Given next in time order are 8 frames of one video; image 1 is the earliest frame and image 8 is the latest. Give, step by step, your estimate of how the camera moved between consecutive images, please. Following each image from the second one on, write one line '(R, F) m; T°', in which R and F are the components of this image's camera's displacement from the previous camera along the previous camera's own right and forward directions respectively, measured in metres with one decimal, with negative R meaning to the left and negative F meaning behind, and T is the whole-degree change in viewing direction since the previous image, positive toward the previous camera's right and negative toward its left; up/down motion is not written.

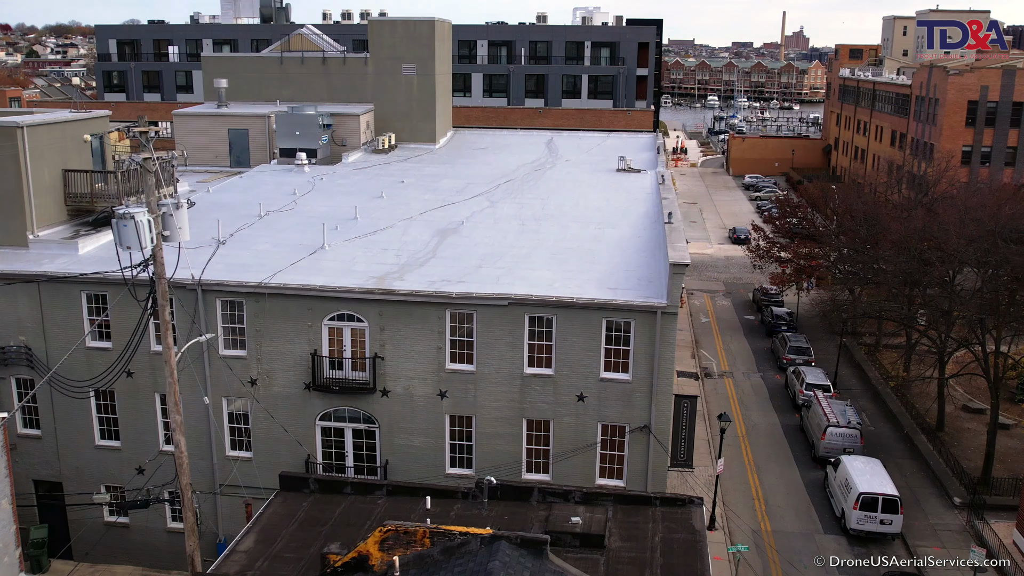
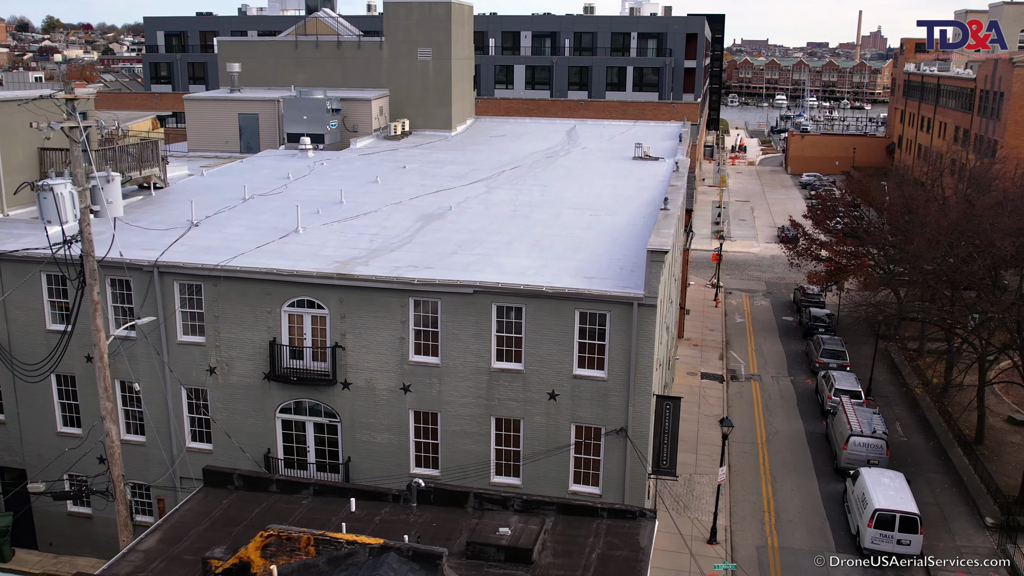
(+2.4, +1.9) m; -4°
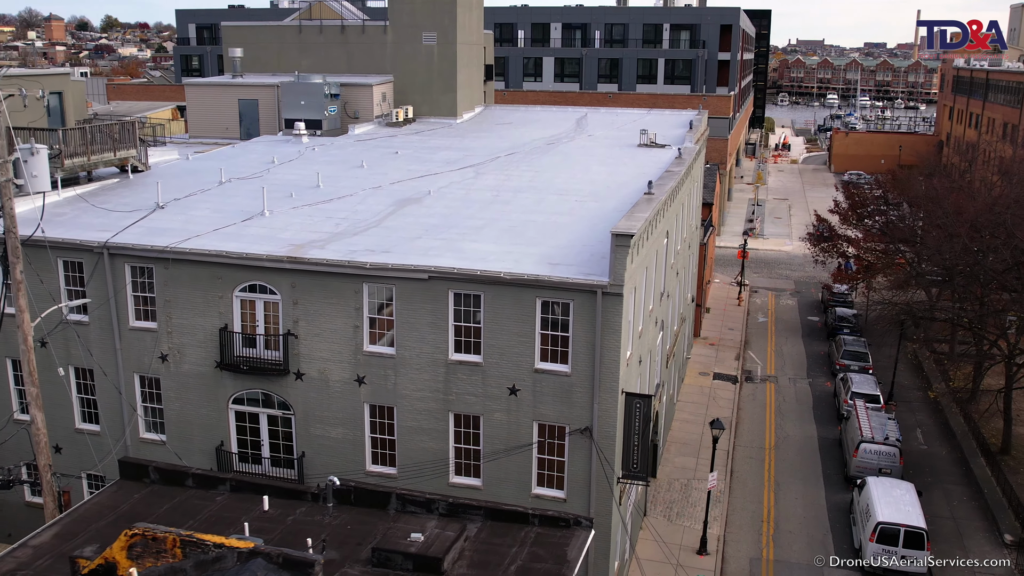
(+2.0, +1.6) m; -3°
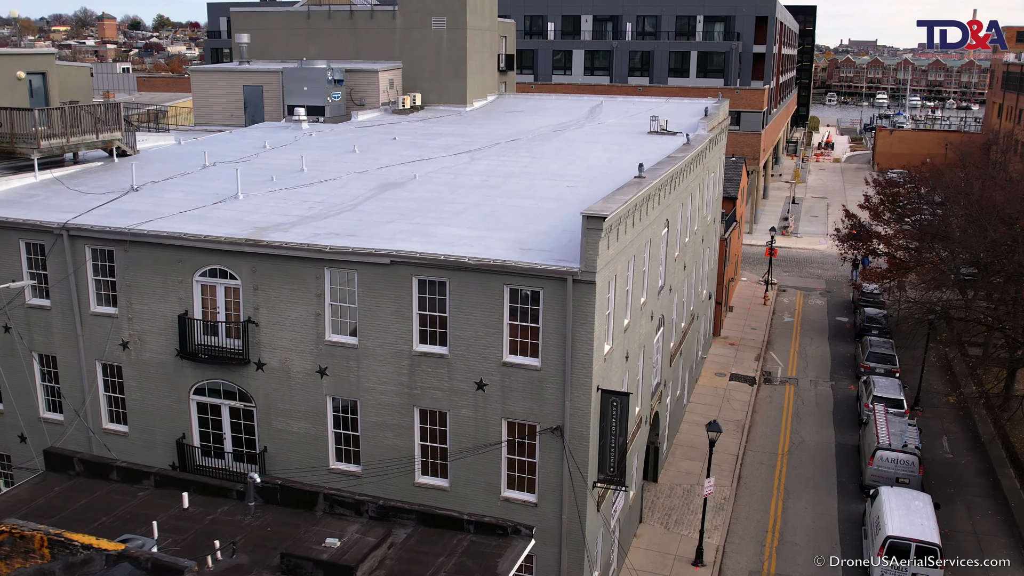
(+1.6, +1.5) m; -3°
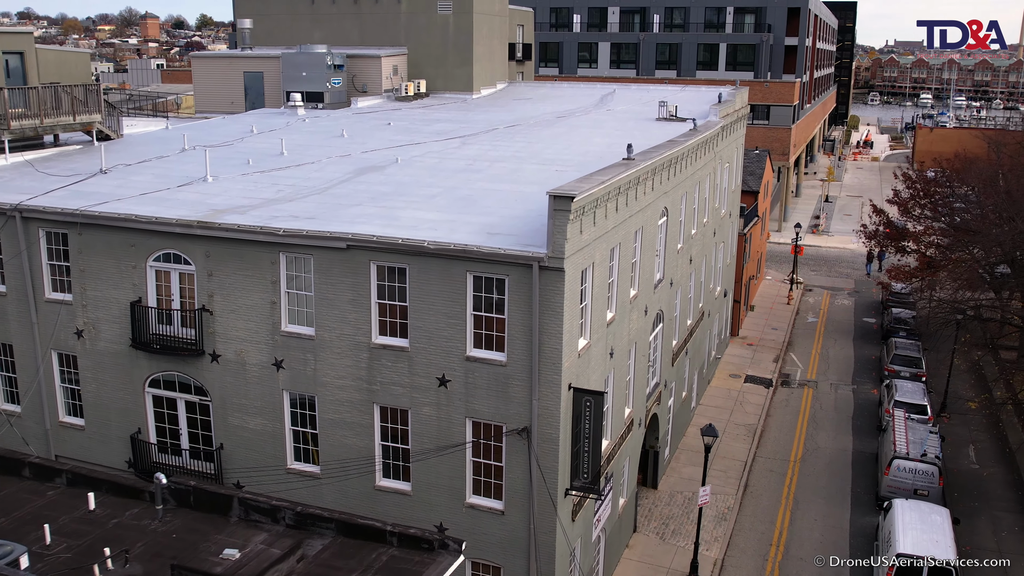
(+1.3, +1.6) m; -2°
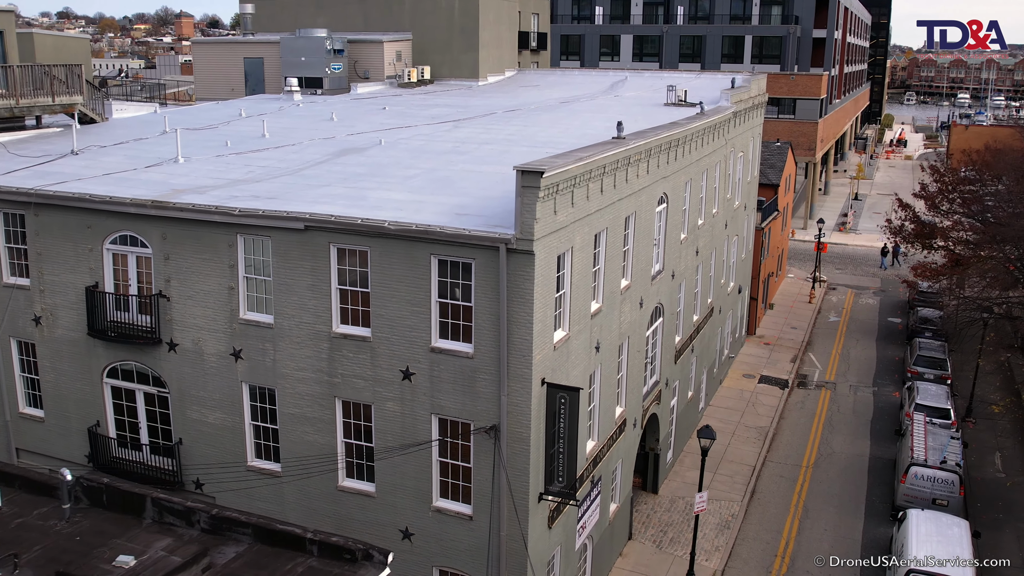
(+1.0, +1.4) m; -2°
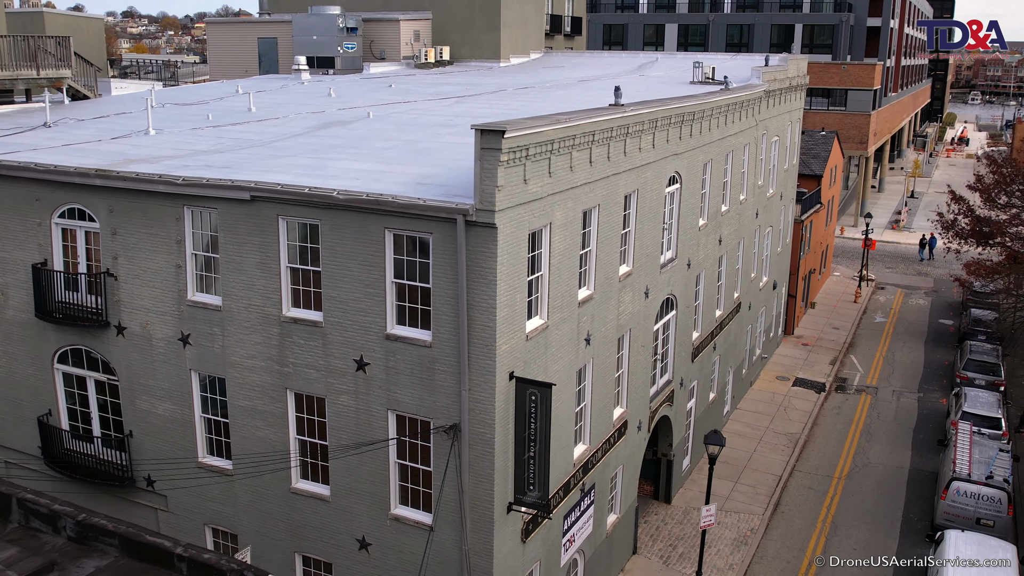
(+1.3, +2.0) m; -3°
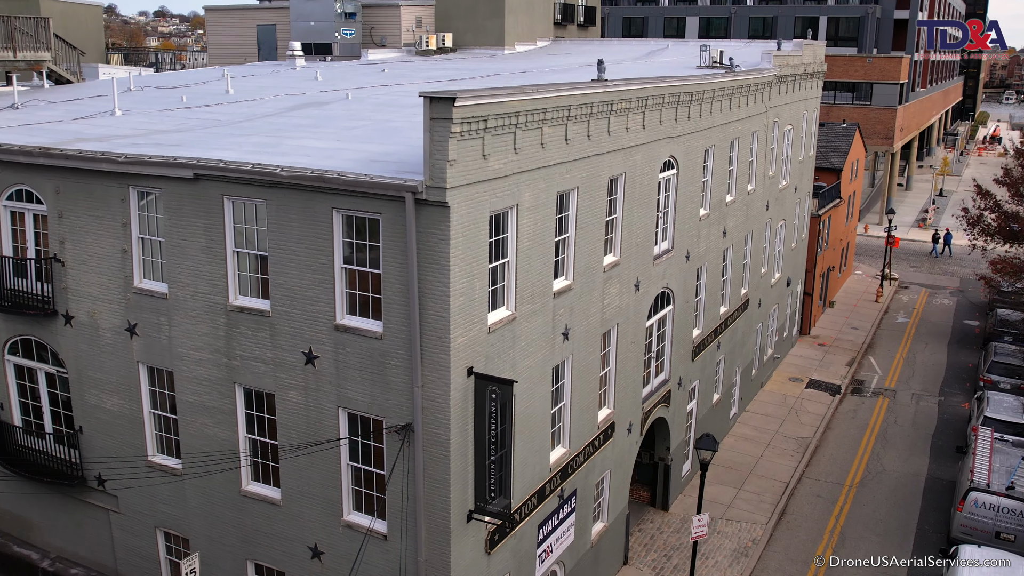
(+0.9, +1.2) m; -2°
